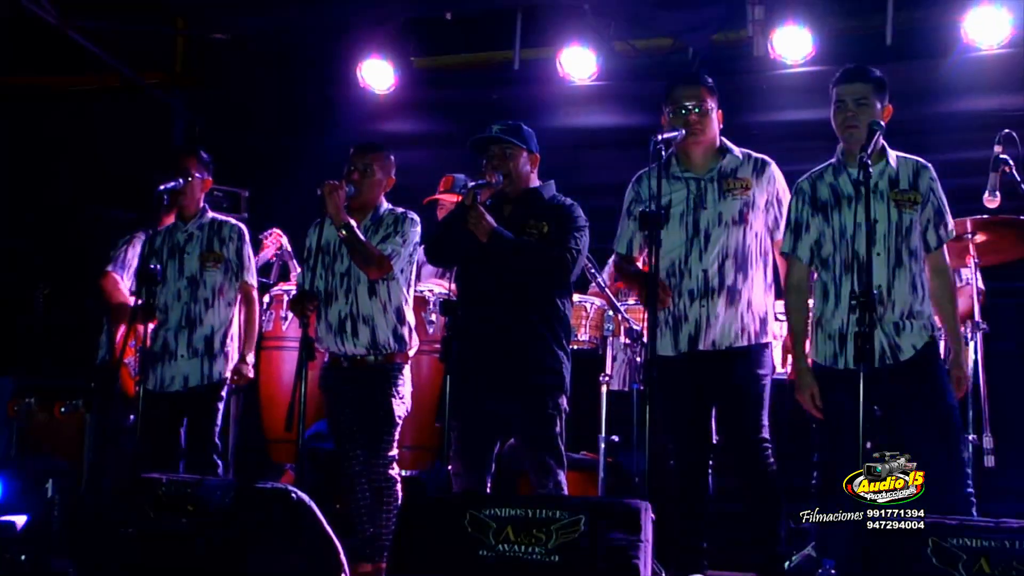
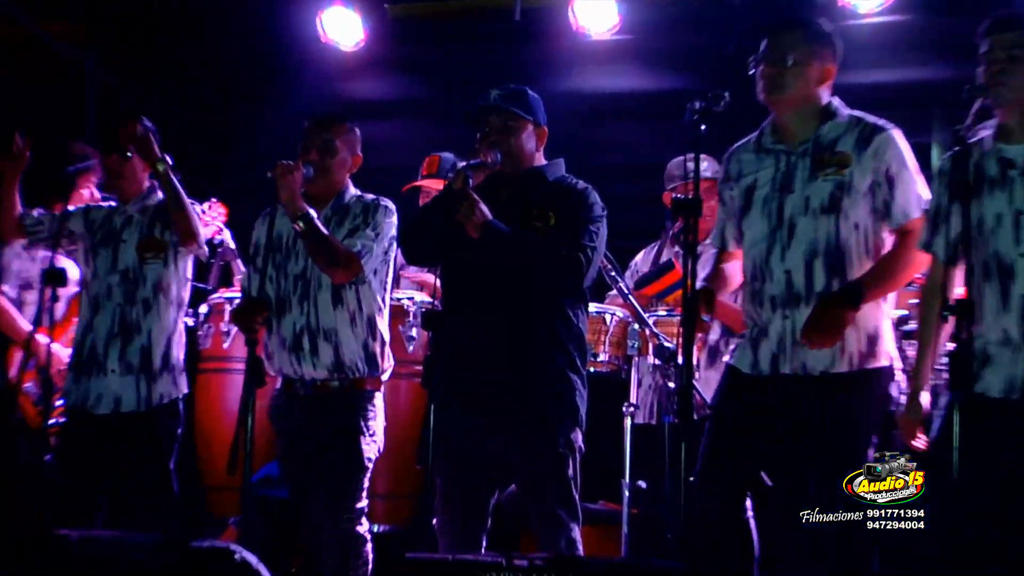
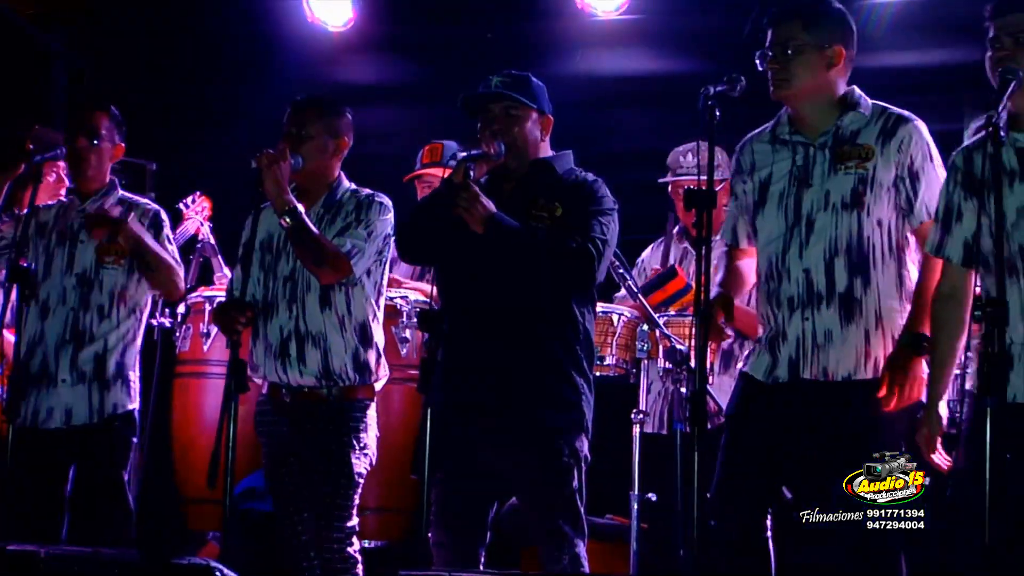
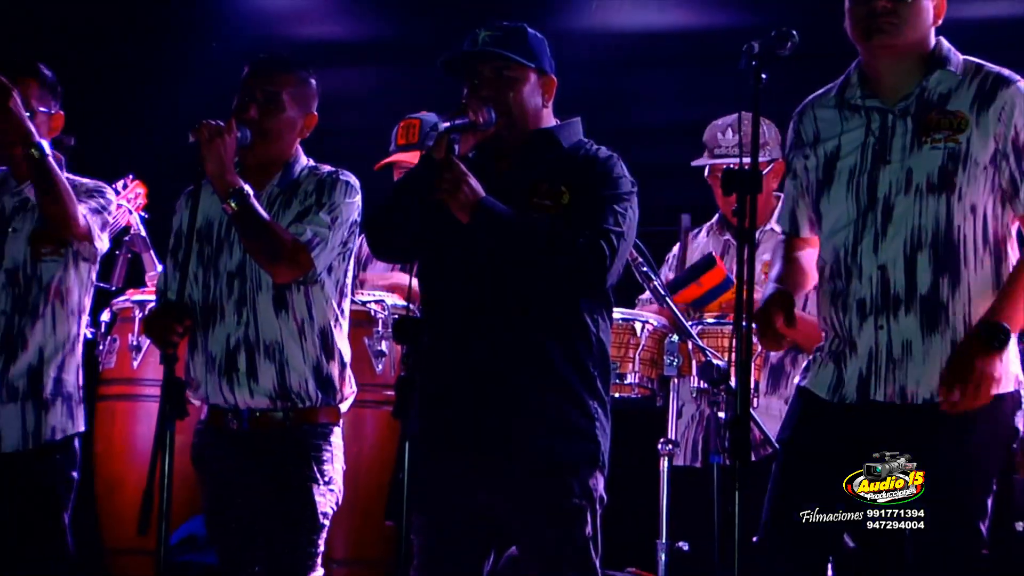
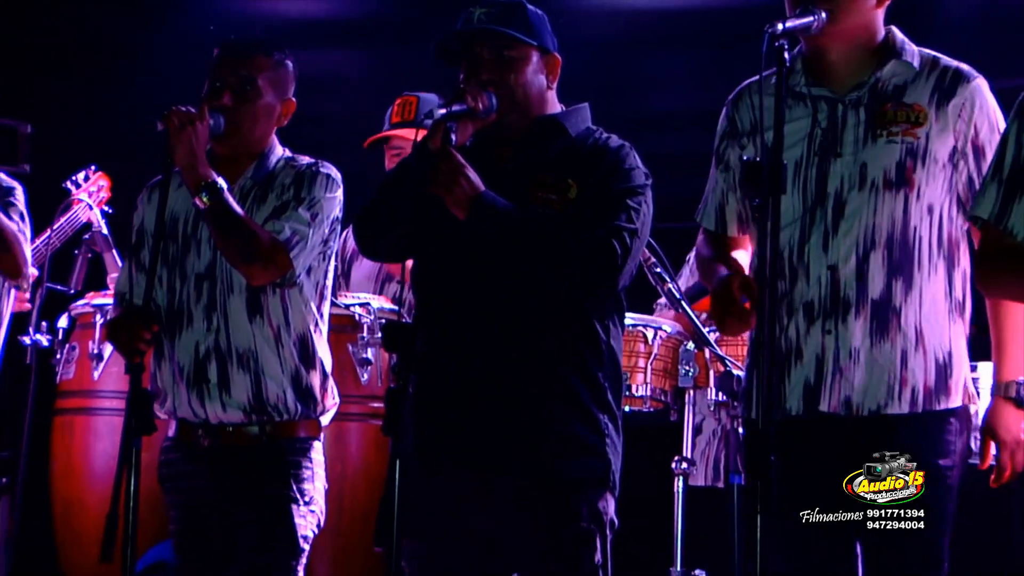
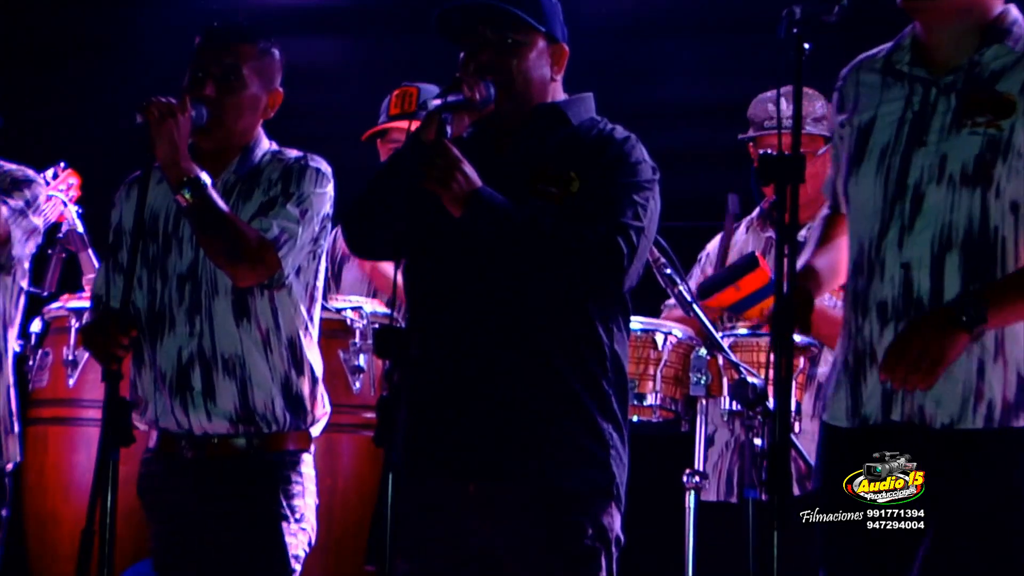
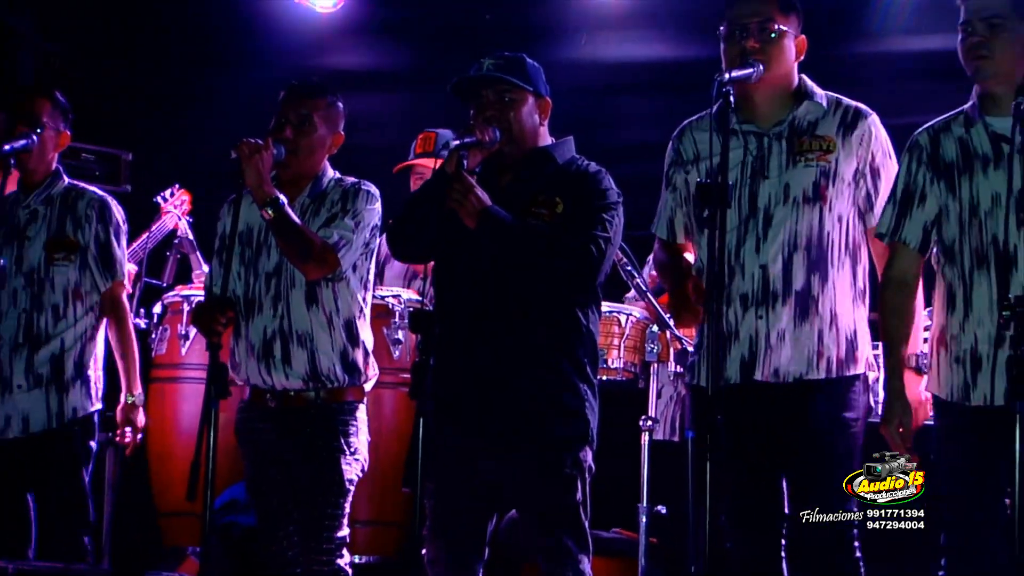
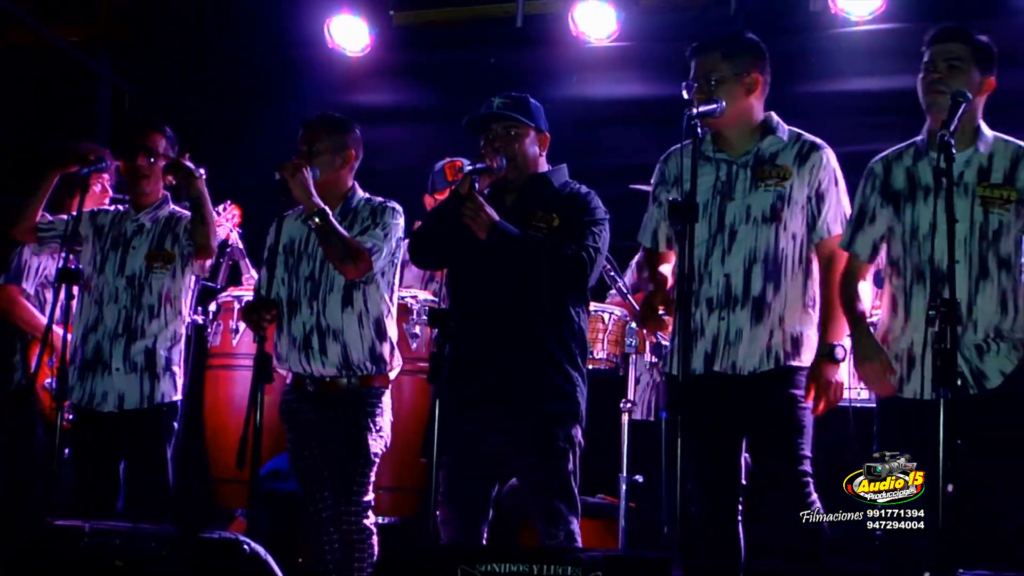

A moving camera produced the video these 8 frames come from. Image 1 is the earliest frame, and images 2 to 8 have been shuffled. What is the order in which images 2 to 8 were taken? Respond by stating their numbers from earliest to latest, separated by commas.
2, 6, 5, 4, 7, 3, 8
